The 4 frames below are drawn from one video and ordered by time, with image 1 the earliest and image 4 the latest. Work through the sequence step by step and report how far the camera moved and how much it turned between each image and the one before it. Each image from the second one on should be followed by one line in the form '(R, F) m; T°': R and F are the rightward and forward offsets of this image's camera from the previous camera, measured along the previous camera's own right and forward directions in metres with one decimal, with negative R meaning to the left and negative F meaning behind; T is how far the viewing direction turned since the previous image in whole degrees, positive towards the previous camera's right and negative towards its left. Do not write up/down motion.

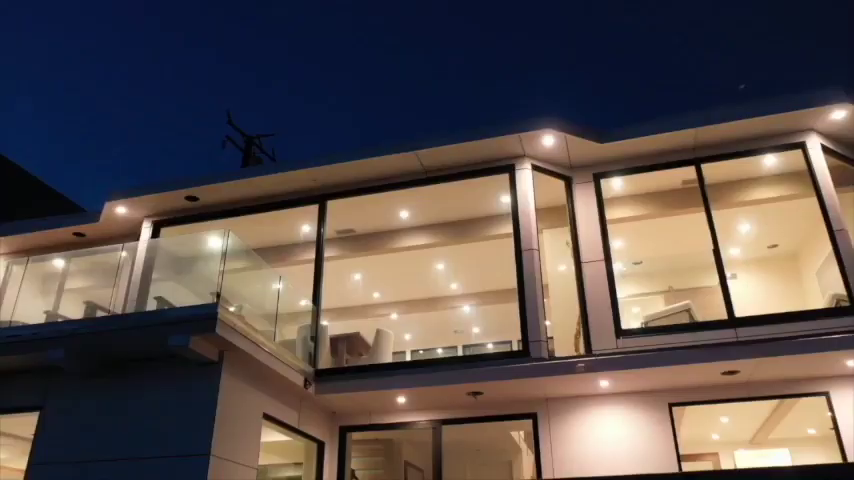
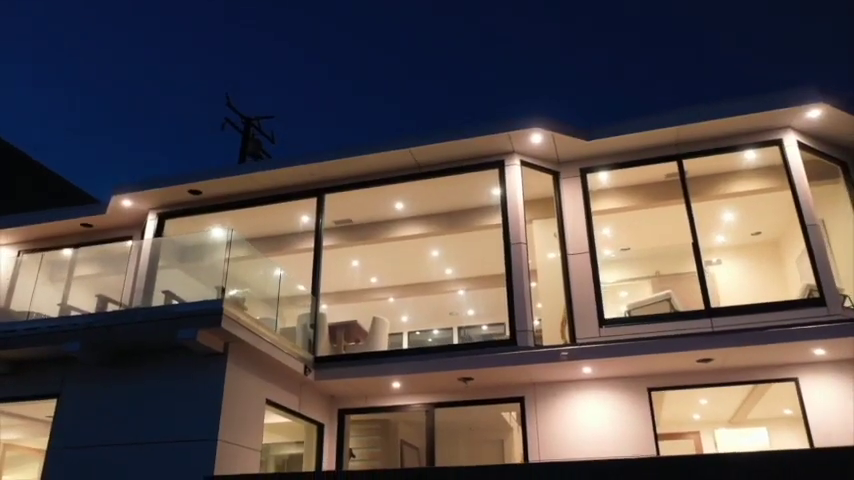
(+0.1, -0.4) m; 0°
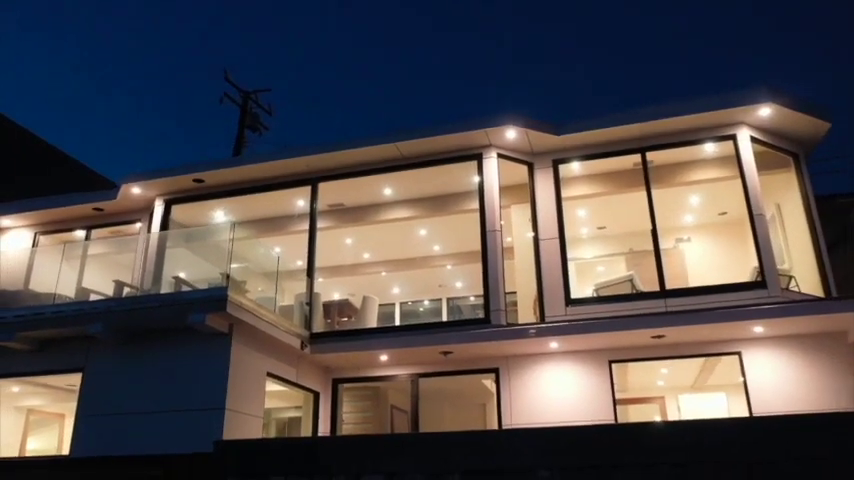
(+0.2, -0.8) m; 0°
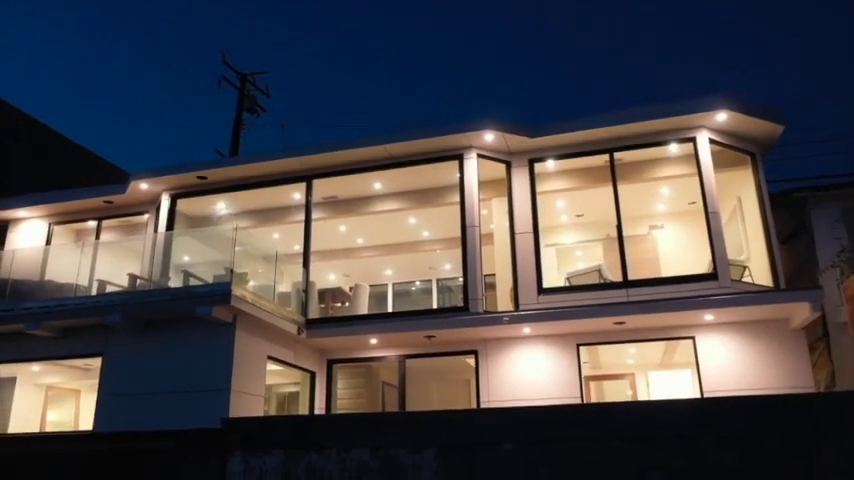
(+0.2, -0.8) m; 0°
